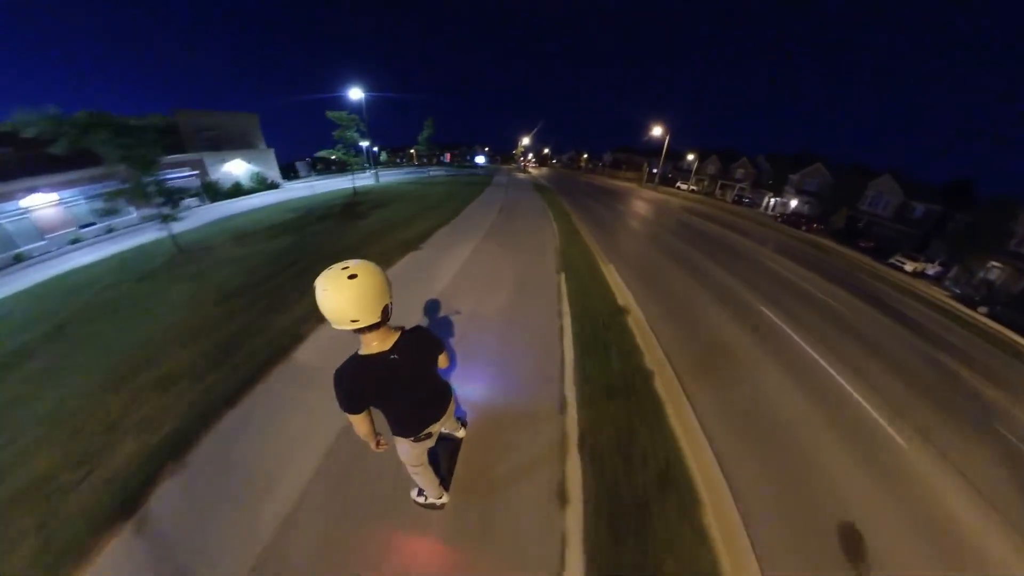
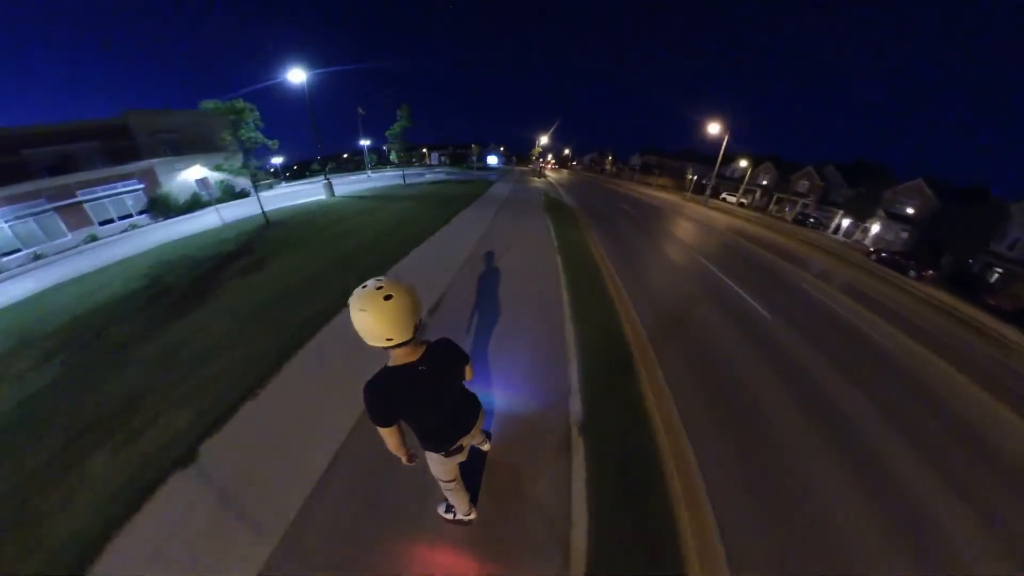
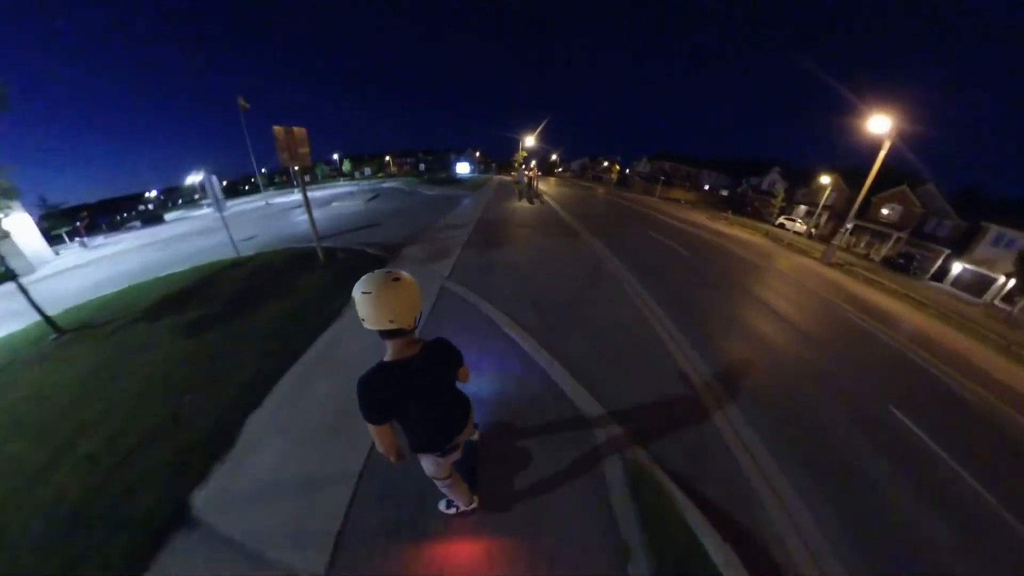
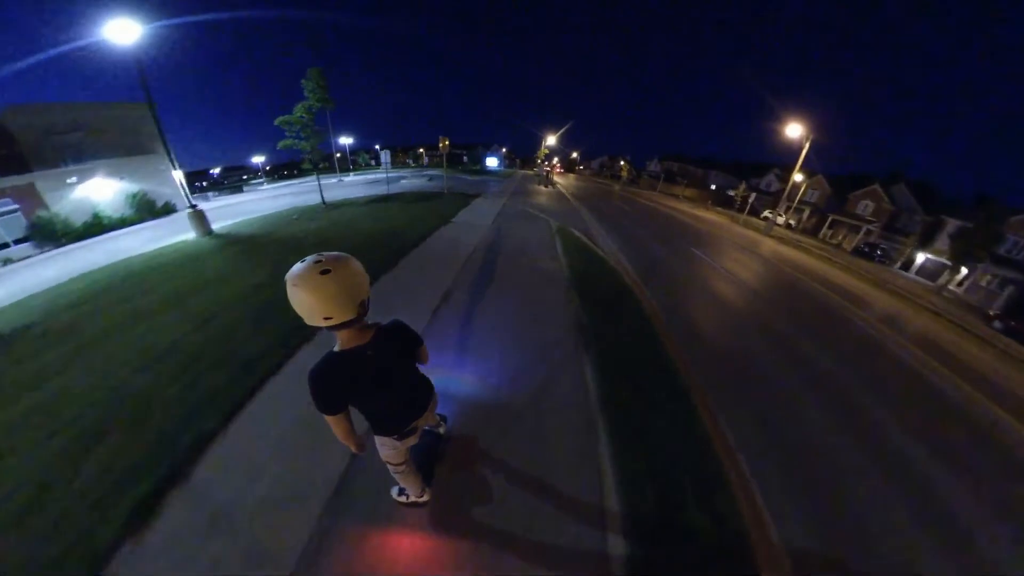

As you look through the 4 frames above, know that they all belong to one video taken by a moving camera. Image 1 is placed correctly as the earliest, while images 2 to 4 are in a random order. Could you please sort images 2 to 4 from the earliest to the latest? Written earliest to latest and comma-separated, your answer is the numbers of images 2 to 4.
2, 4, 3
